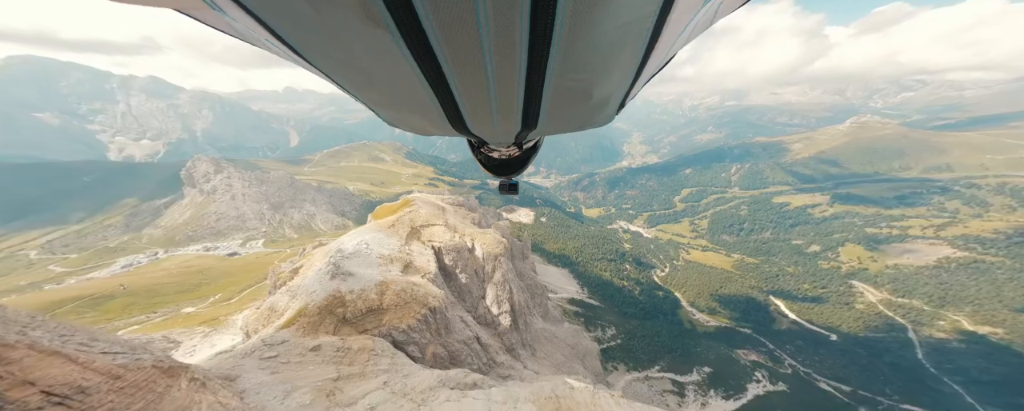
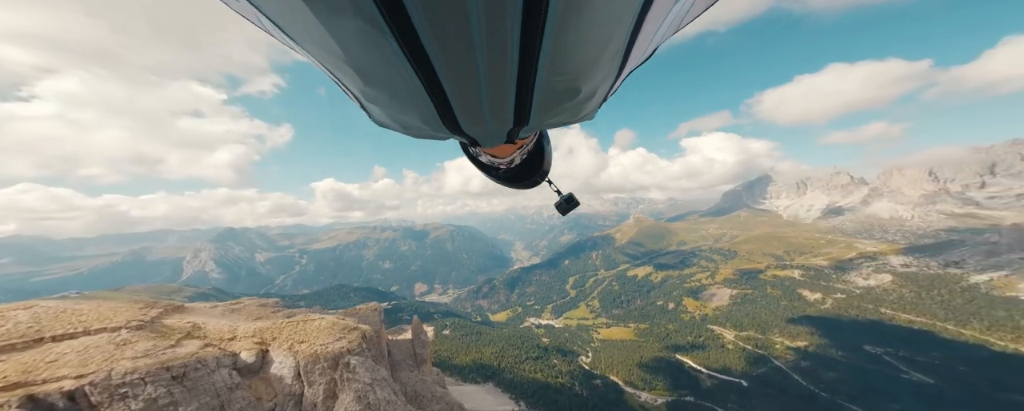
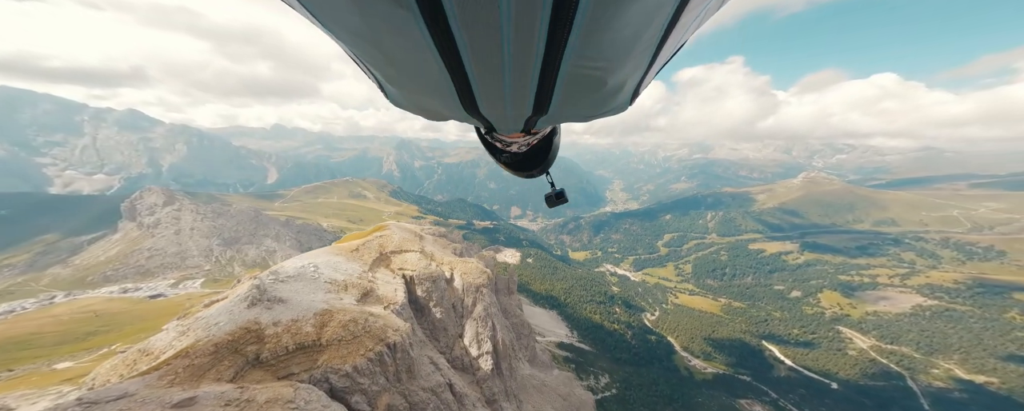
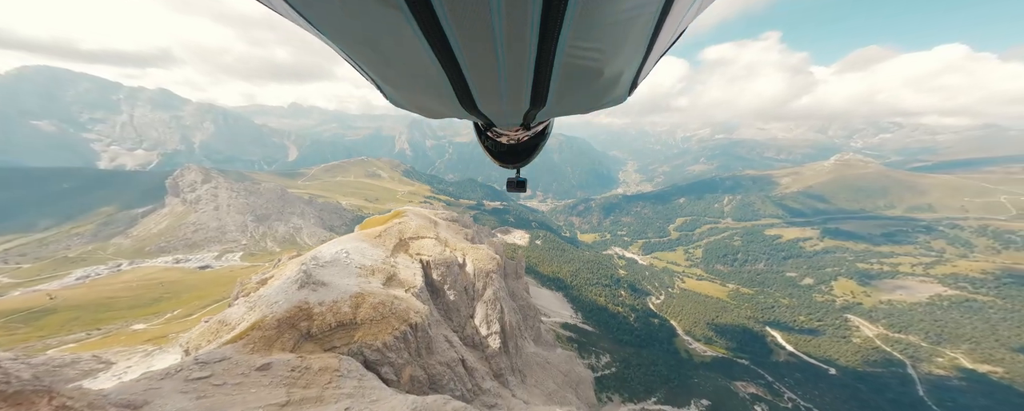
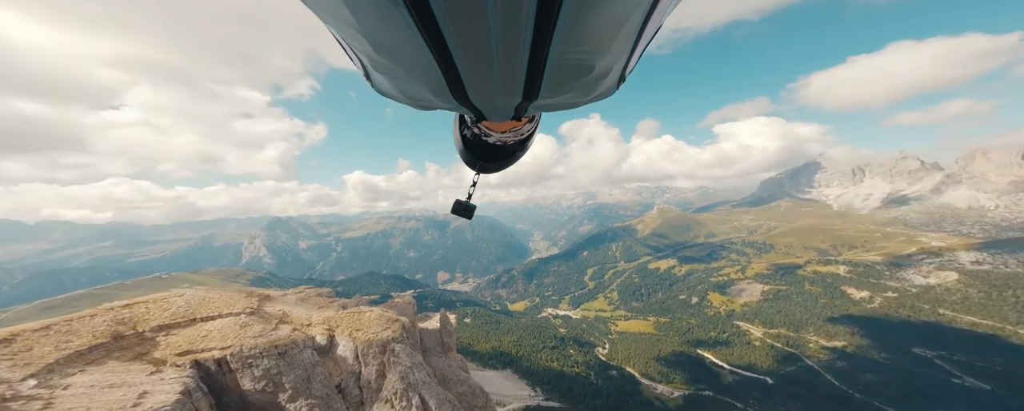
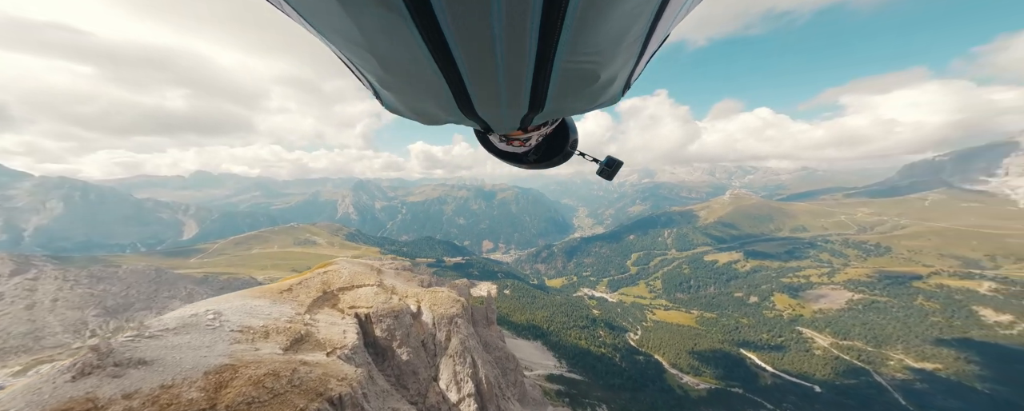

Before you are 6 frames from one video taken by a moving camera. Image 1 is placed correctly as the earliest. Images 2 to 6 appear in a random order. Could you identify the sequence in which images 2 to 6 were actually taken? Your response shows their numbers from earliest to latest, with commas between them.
4, 3, 6, 5, 2
